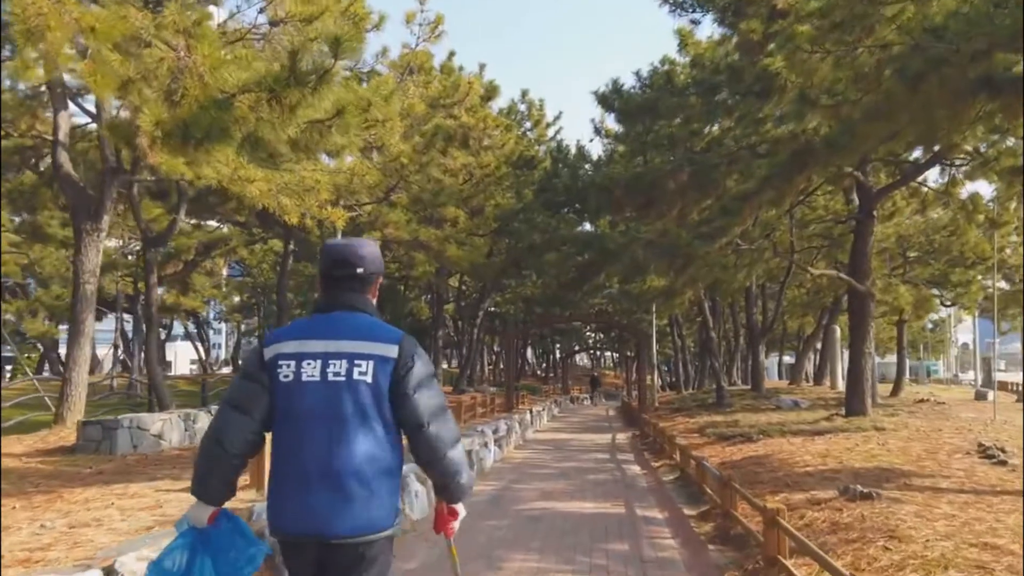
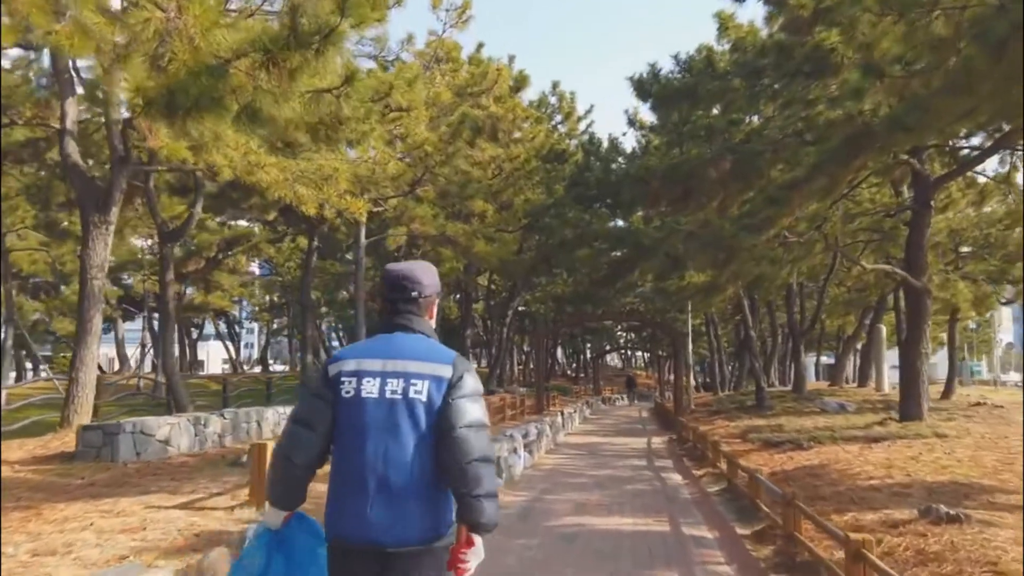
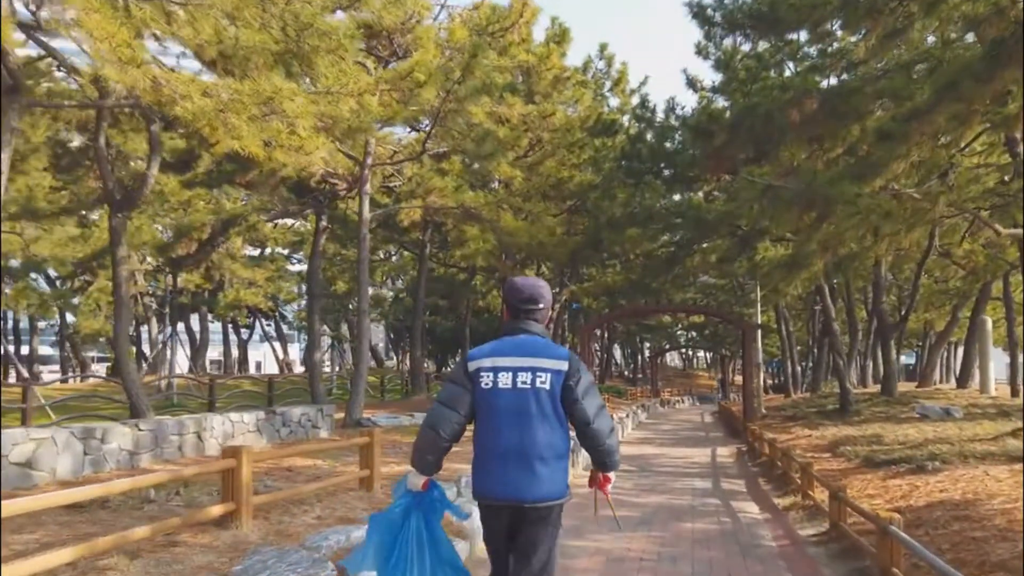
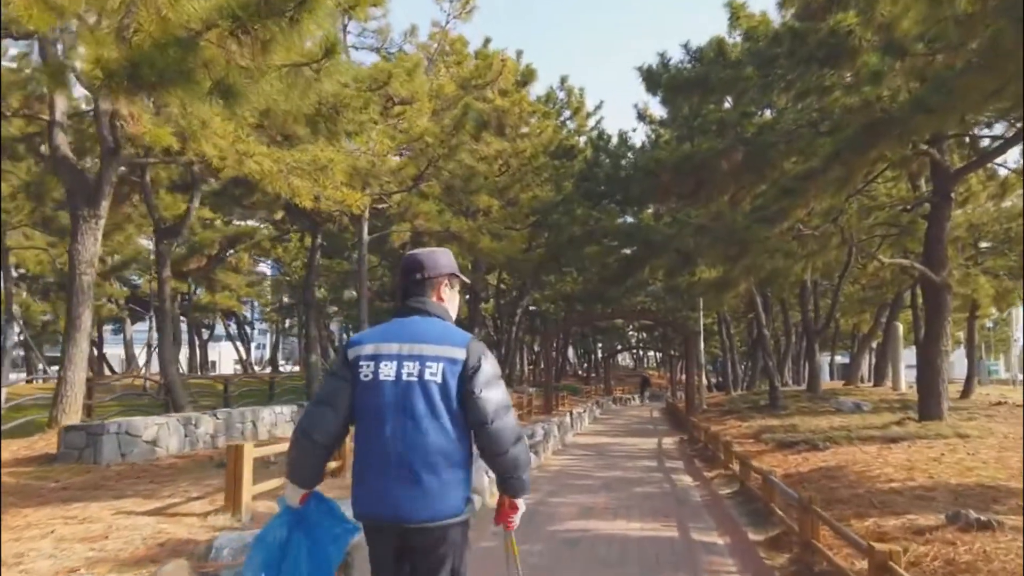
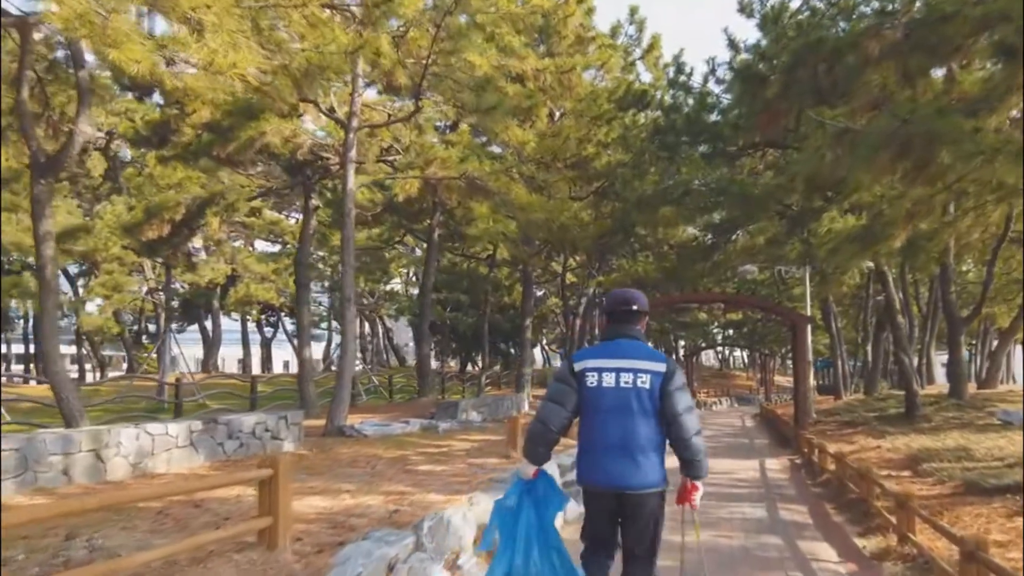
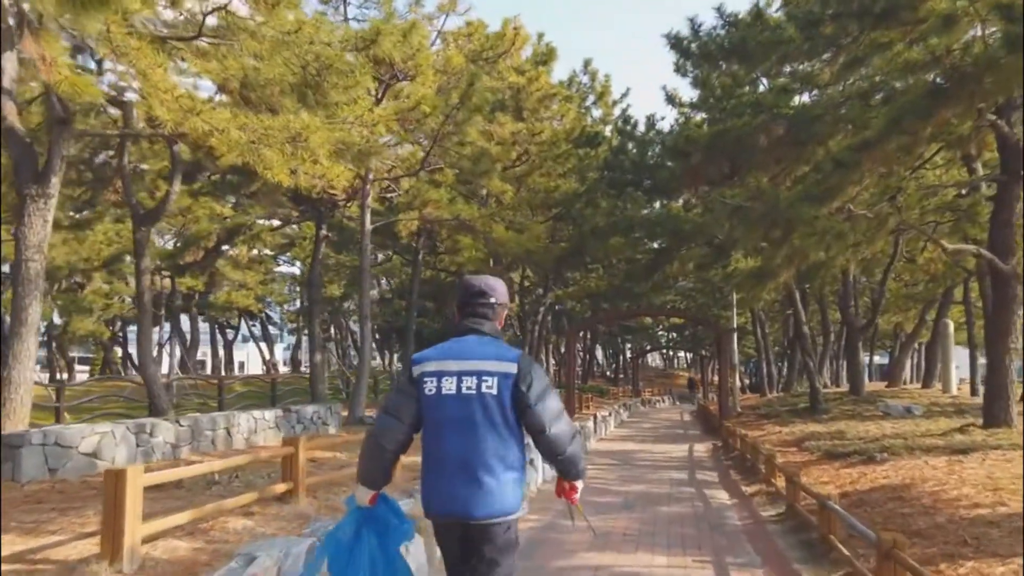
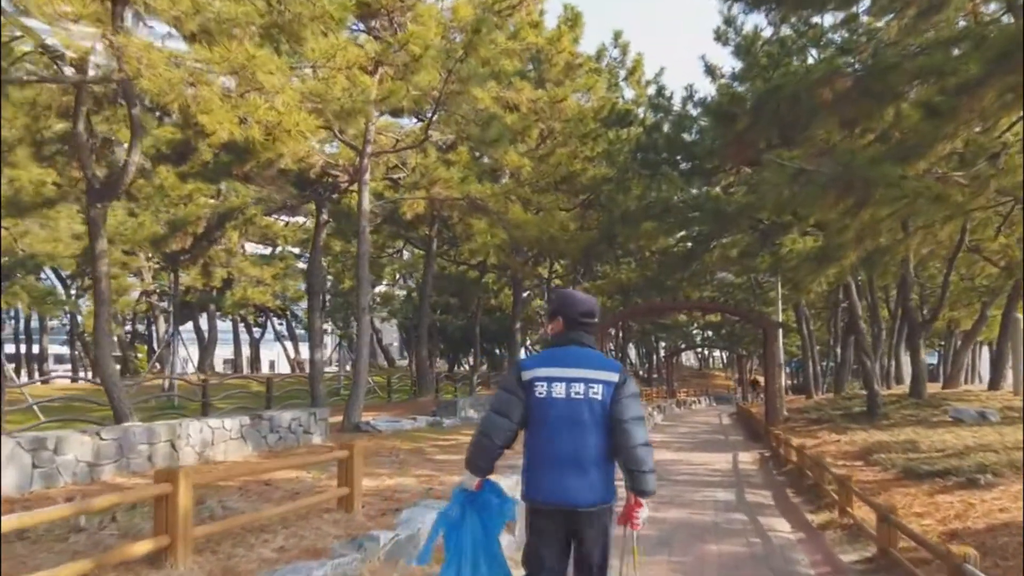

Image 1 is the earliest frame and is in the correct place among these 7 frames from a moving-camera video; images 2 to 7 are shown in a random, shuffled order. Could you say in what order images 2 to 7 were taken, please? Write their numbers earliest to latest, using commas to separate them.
2, 4, 6, 3, 7, 5
